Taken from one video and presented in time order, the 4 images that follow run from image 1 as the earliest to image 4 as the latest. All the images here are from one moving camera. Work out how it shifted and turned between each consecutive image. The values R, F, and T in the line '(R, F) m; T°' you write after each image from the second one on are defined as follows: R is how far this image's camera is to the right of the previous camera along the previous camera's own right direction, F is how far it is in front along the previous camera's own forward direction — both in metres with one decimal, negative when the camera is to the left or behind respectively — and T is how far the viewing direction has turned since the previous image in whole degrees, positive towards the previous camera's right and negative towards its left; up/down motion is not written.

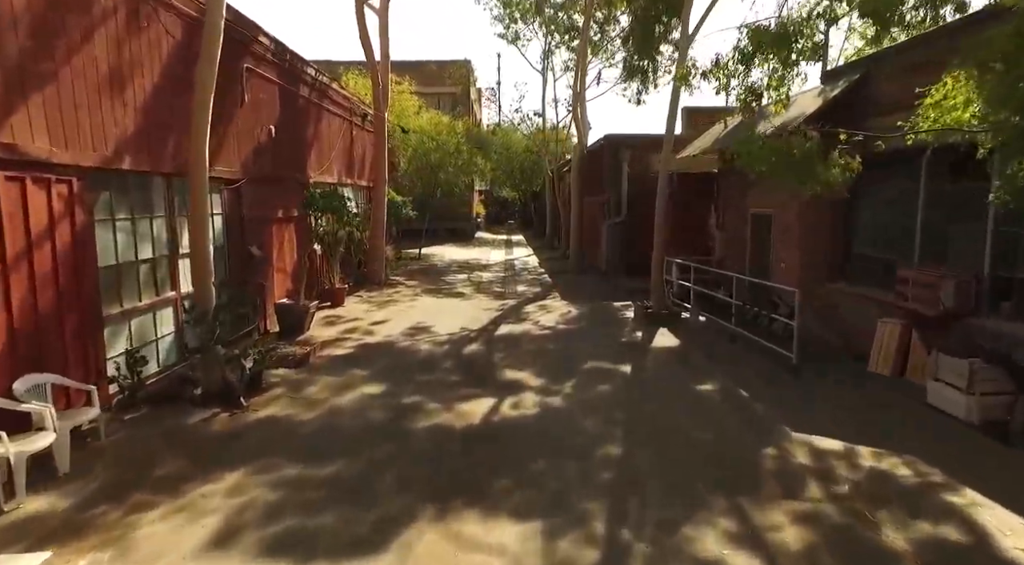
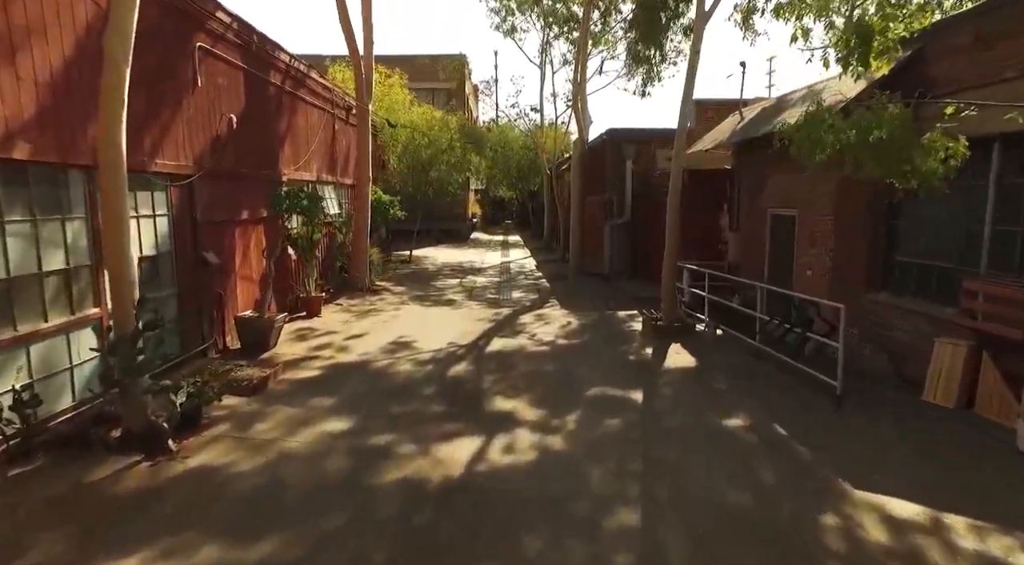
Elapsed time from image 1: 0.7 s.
(+0.1, +1.2) m; 0°
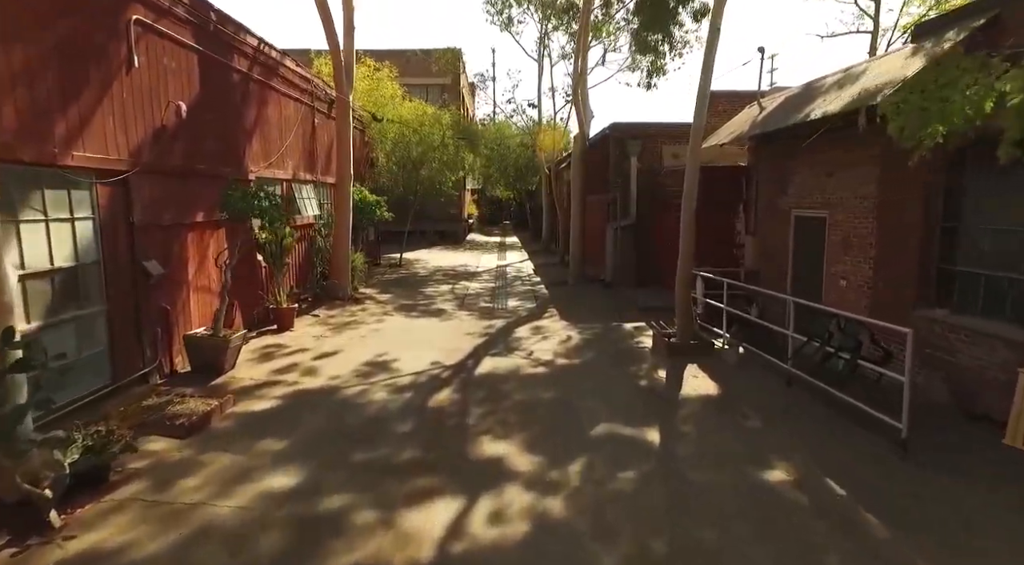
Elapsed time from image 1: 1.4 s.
(+0.1, +1.2) m; 0°
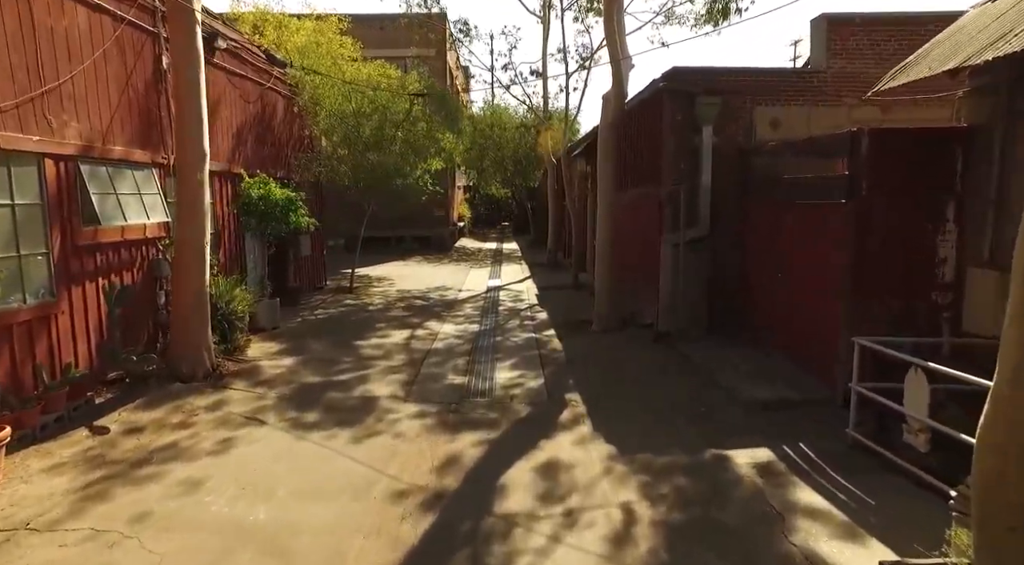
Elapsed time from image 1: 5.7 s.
(+0.1, +5.9) m; 0°
